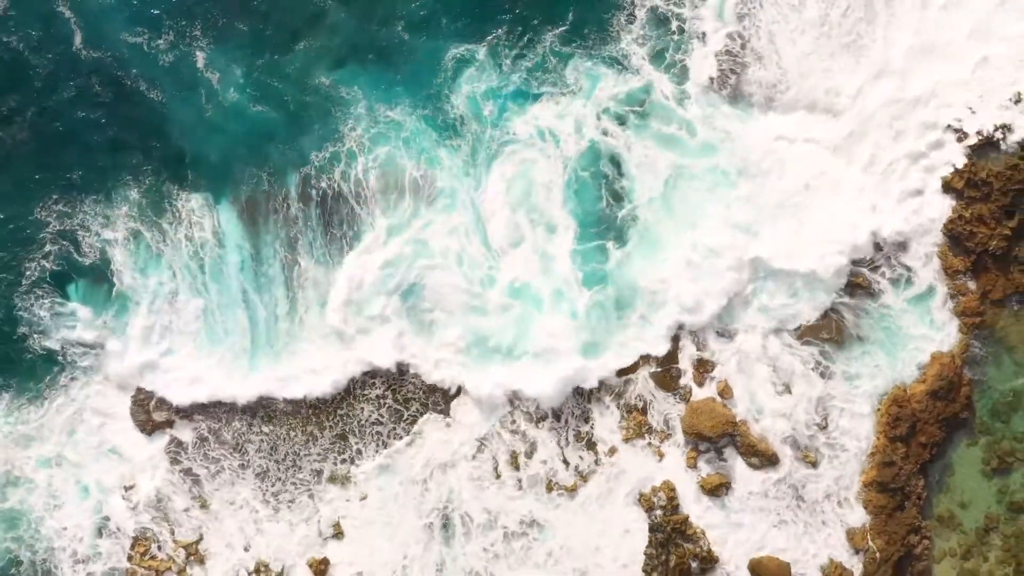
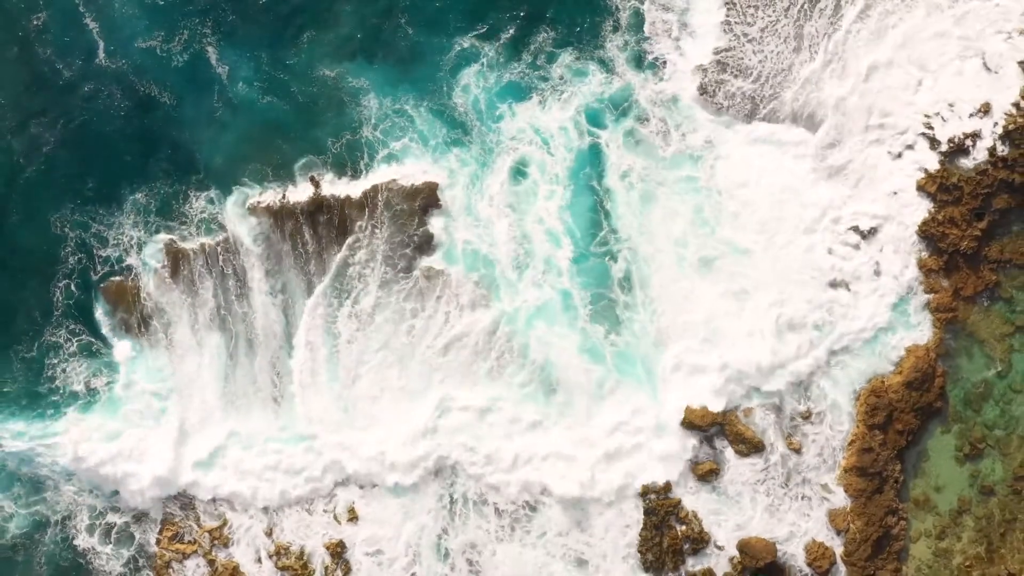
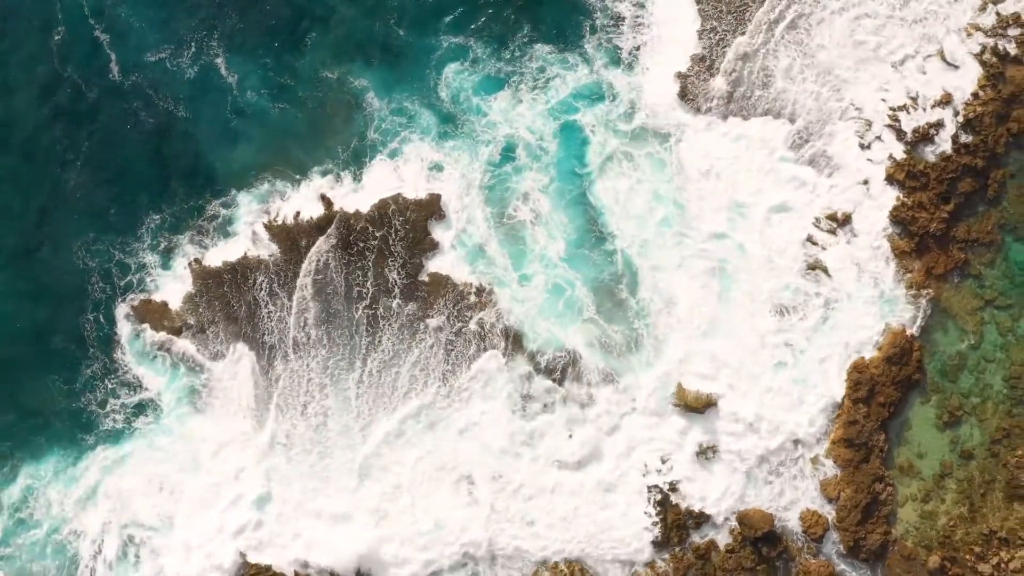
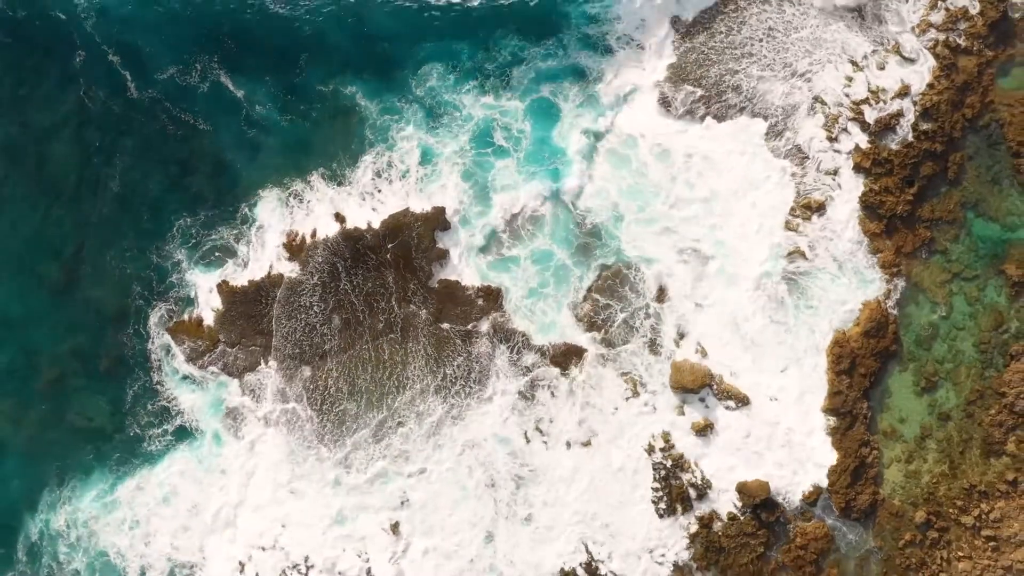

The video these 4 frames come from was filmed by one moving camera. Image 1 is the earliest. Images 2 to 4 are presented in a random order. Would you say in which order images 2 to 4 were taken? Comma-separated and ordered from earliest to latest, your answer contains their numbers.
2, 3, 4
